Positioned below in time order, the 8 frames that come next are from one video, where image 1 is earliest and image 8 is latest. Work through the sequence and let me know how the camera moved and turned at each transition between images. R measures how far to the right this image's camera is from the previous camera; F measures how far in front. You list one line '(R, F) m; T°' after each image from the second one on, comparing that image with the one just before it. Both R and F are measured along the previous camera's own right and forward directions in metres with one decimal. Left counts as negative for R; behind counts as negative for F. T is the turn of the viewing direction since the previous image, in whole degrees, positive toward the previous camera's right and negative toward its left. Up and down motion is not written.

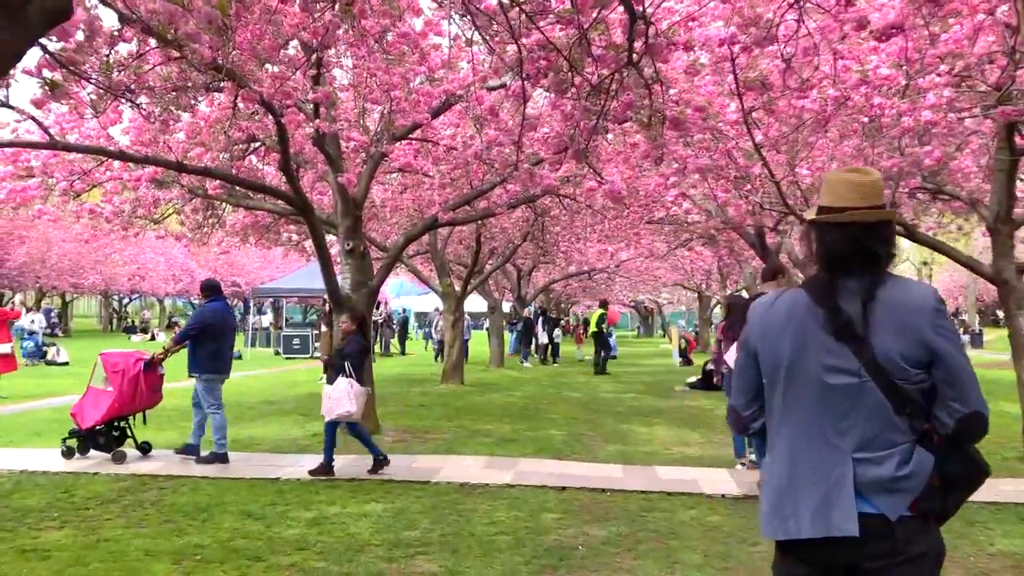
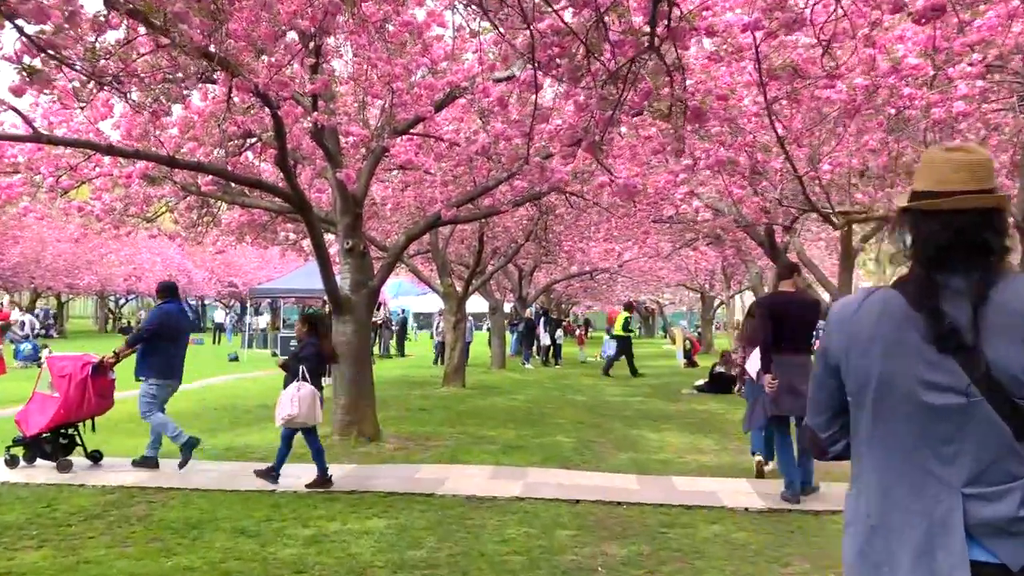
(-0.1, +0.4) m; 0°
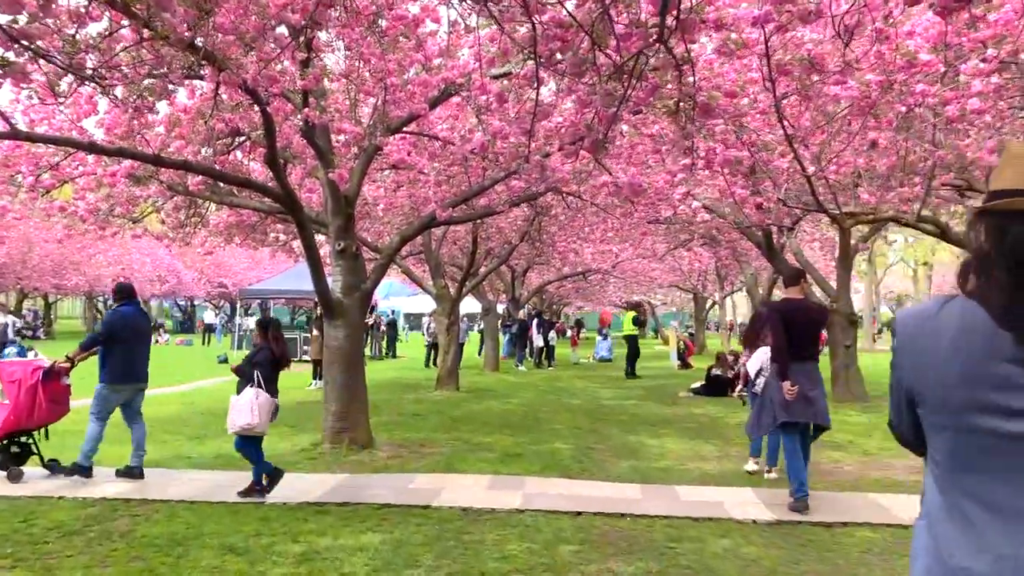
(-0.1, +0.3) m; +1°
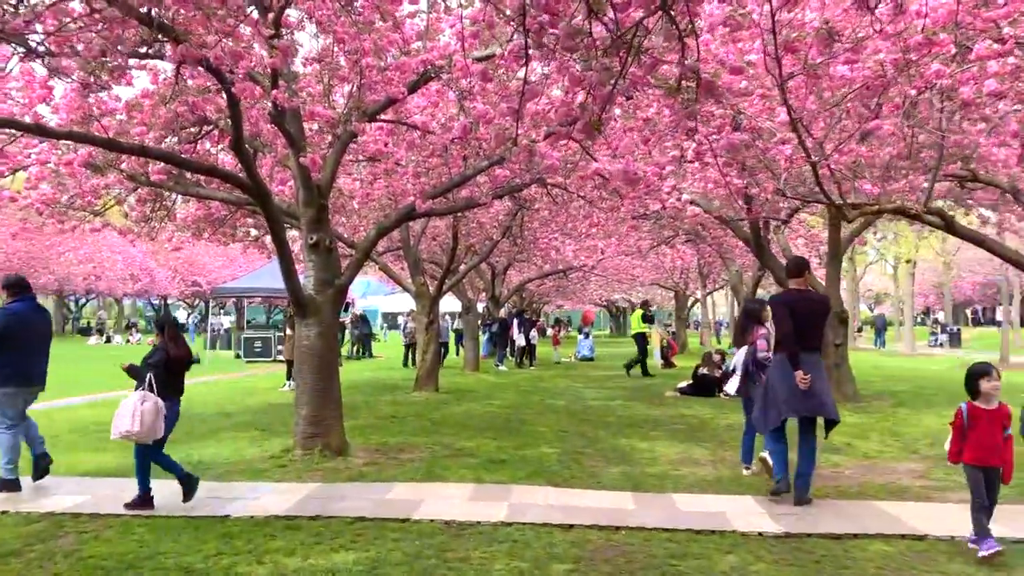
(0.0, +0.5) m; +1°
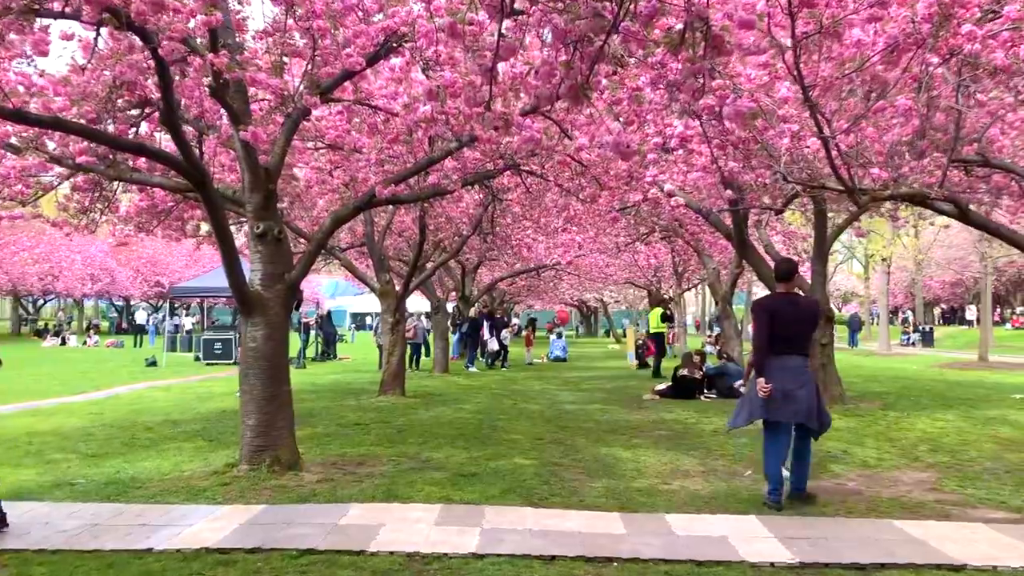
(0.0, +0.9) m; +2°
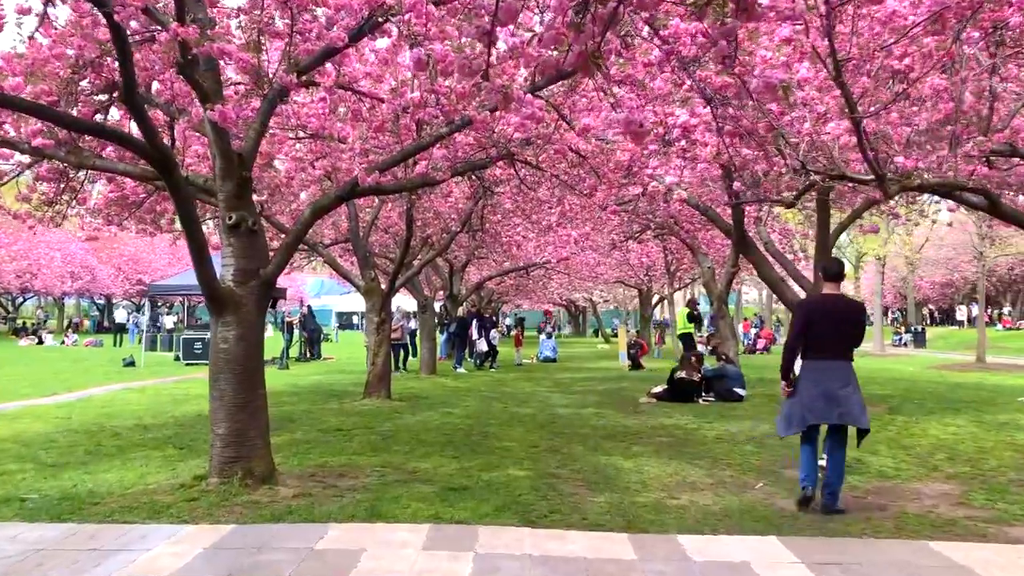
(-0.1, +0.6) m; +1°
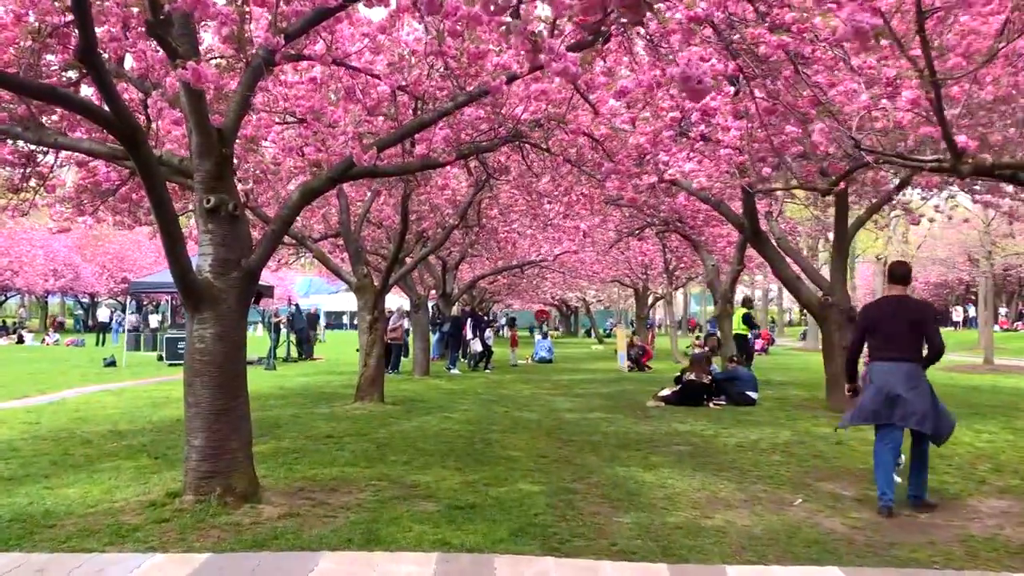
(-0.2, +0.8) m; +1°
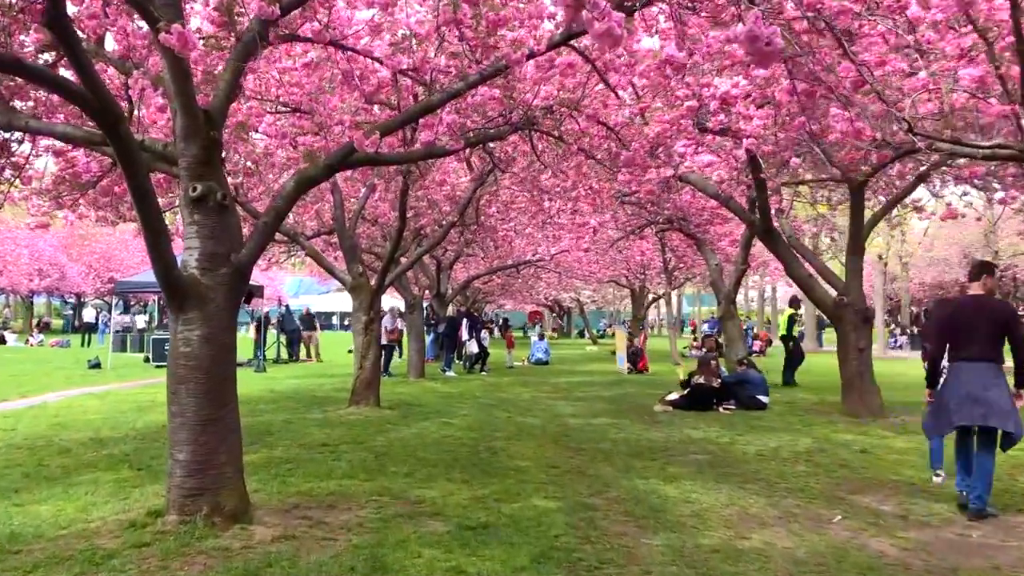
(-0.2, +0.6) m; +1°
